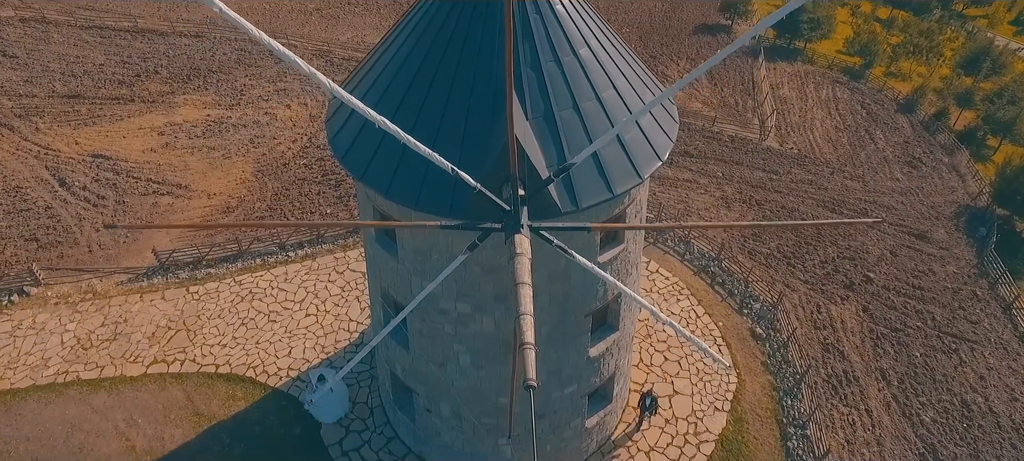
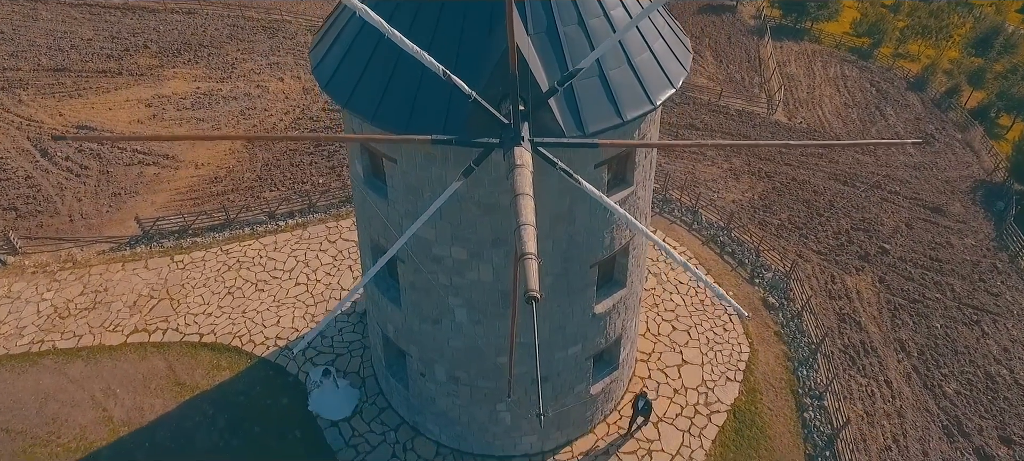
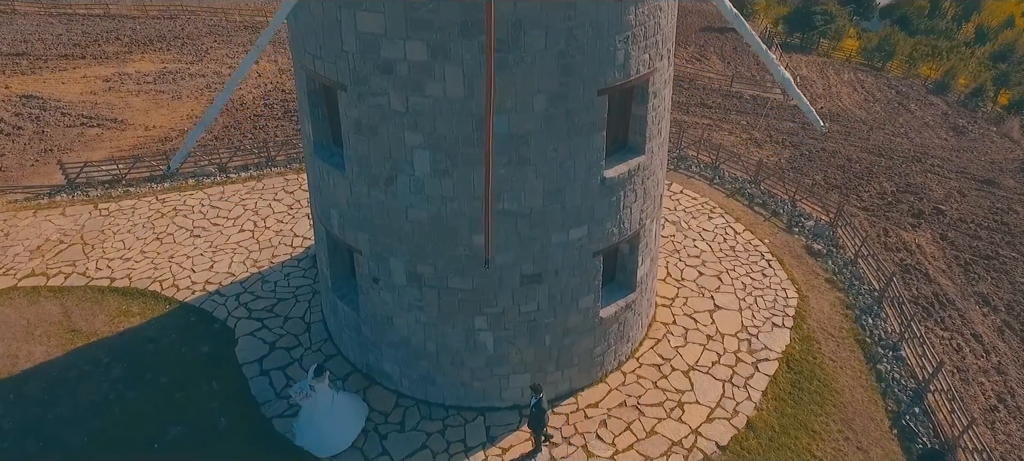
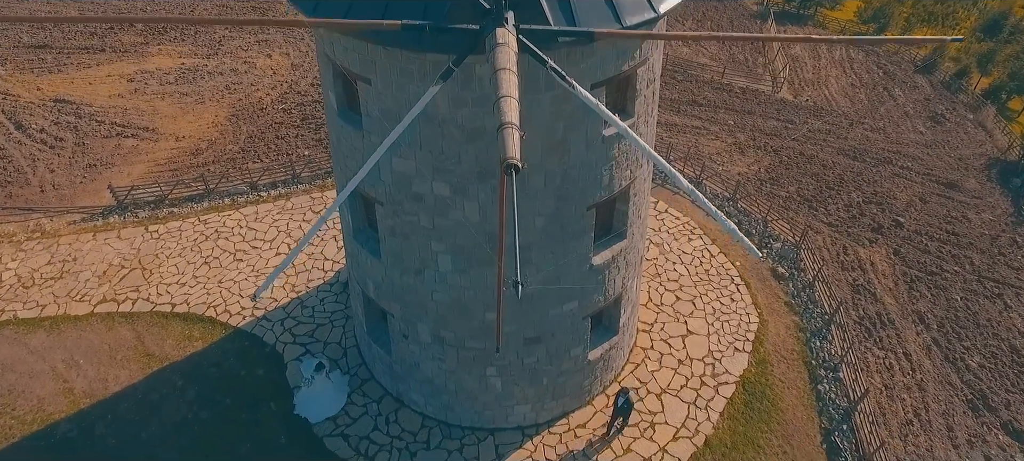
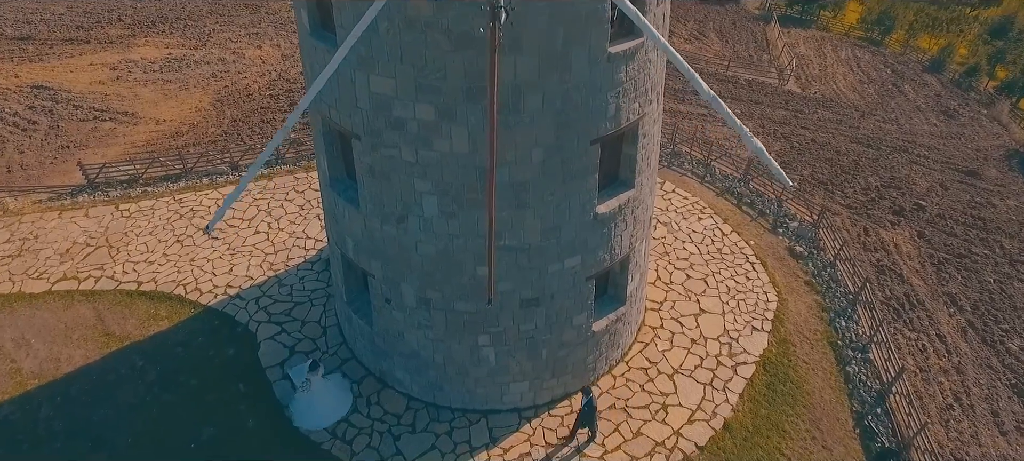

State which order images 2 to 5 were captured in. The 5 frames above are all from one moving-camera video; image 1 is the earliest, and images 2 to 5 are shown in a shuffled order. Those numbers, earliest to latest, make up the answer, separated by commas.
2, 4, 5, 3
